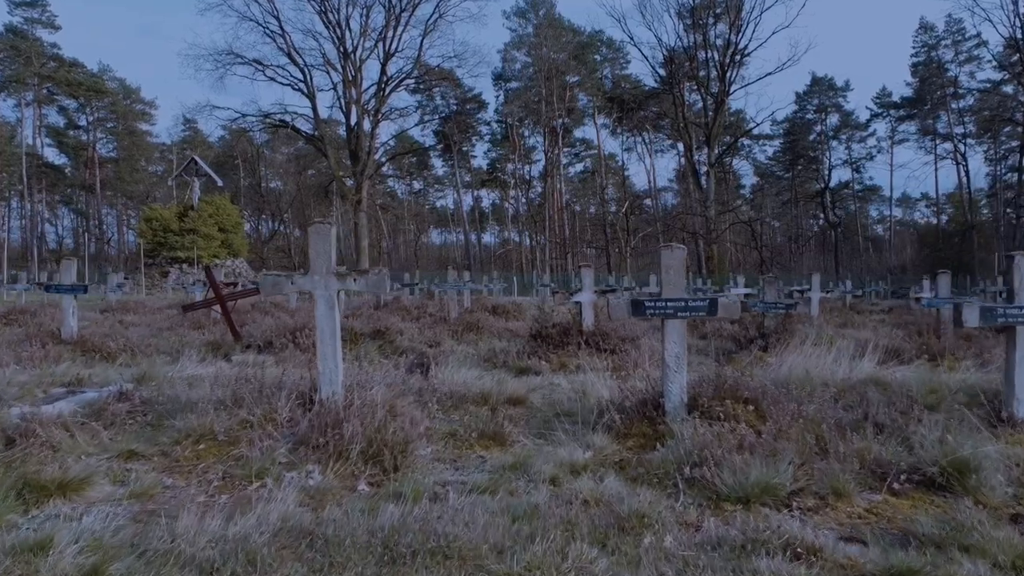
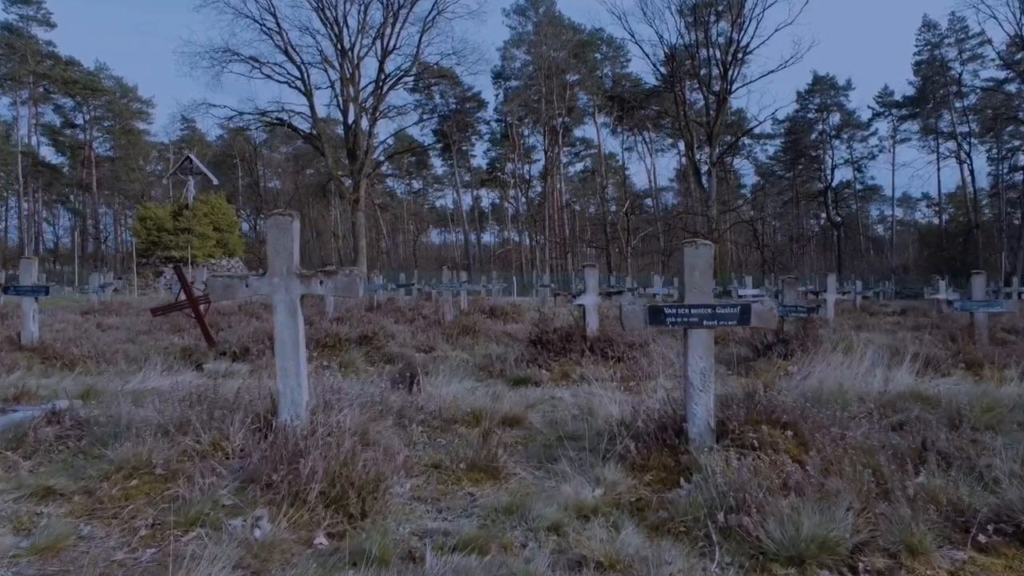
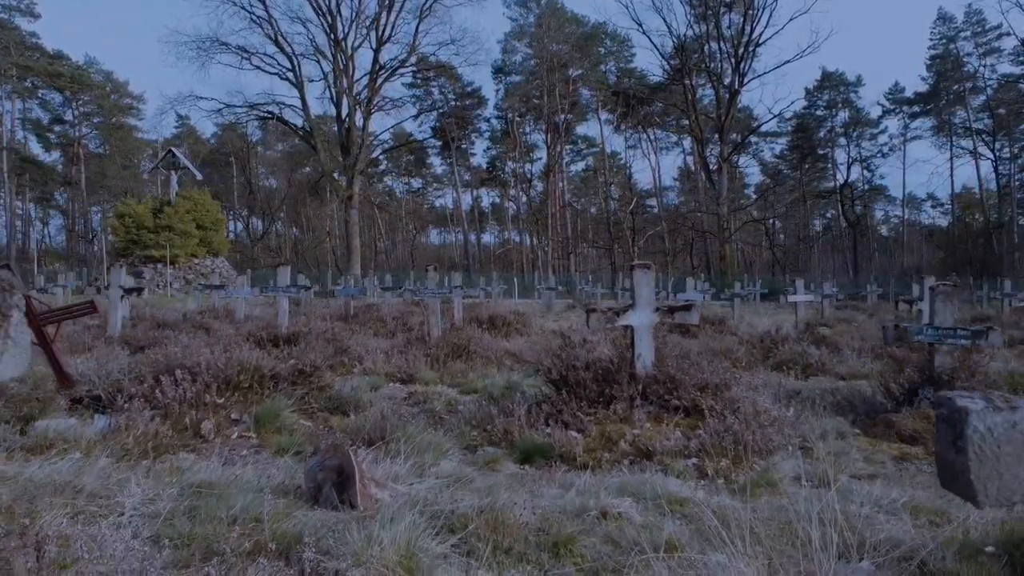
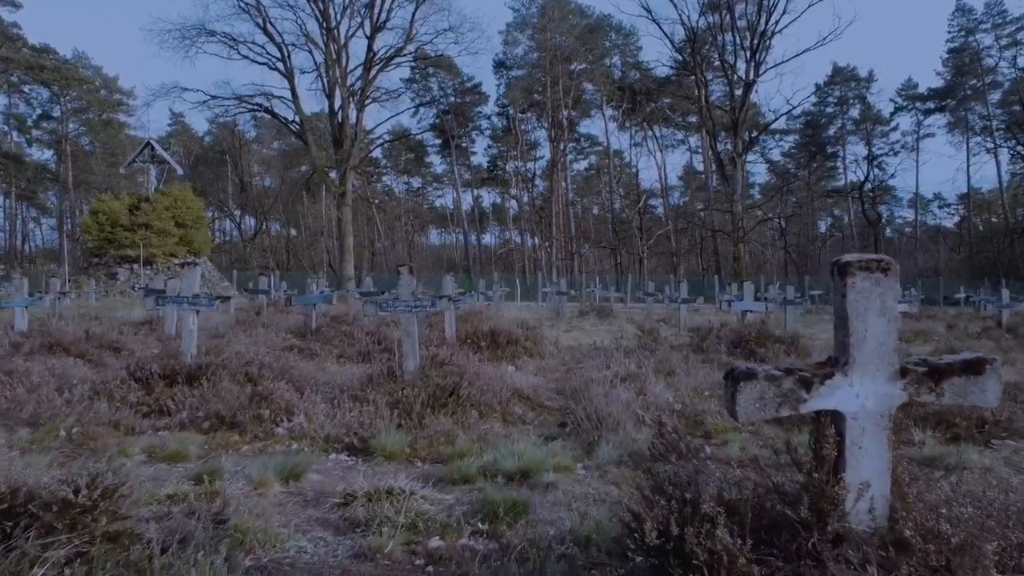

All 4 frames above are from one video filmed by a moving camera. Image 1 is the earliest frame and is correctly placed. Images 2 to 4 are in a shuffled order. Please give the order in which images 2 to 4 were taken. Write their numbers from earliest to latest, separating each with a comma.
2, 3, 4
